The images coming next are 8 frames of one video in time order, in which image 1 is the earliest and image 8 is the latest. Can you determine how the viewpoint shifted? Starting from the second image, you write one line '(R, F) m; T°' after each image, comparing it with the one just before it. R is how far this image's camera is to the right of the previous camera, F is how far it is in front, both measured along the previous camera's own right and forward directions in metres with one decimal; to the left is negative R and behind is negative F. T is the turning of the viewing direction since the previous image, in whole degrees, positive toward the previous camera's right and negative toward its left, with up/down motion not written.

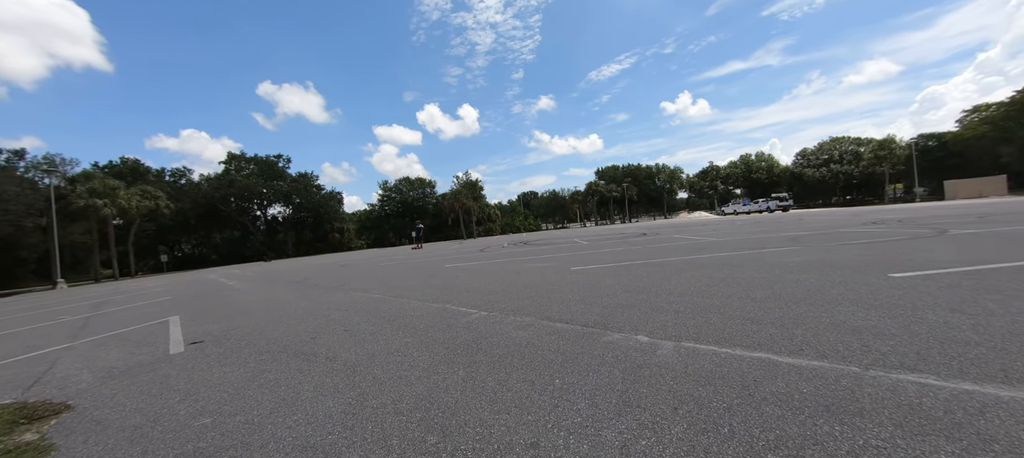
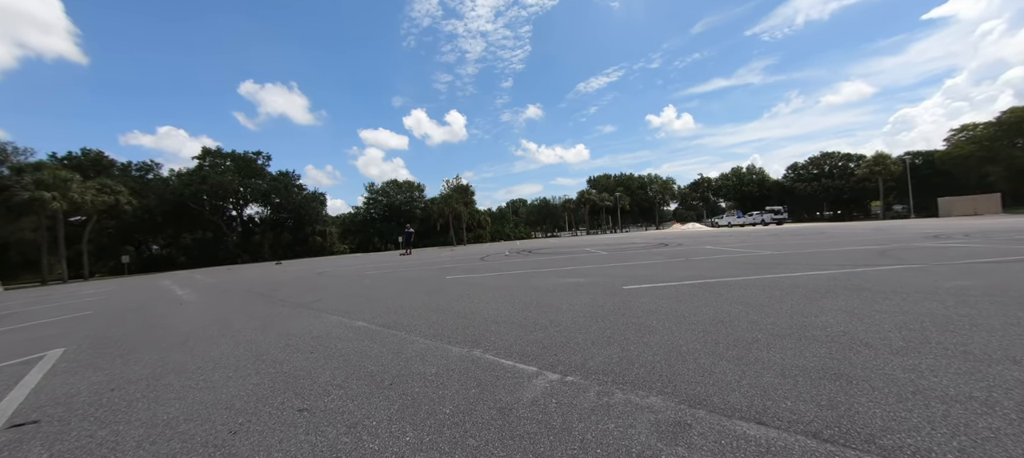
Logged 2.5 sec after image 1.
(-1.1, +2.8) m; +2°
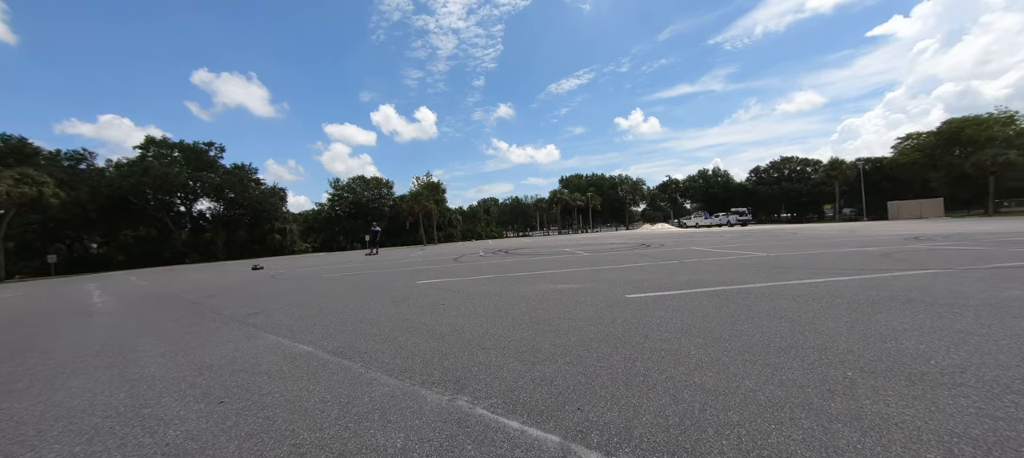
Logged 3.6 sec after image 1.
(-0.3, +1.4) m; +4°
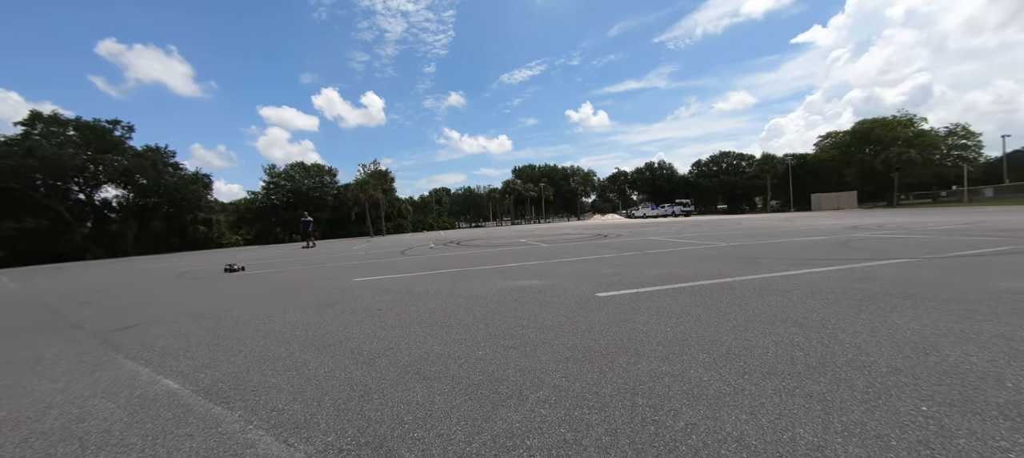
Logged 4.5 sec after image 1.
(0.0, +1.2) m; +7°
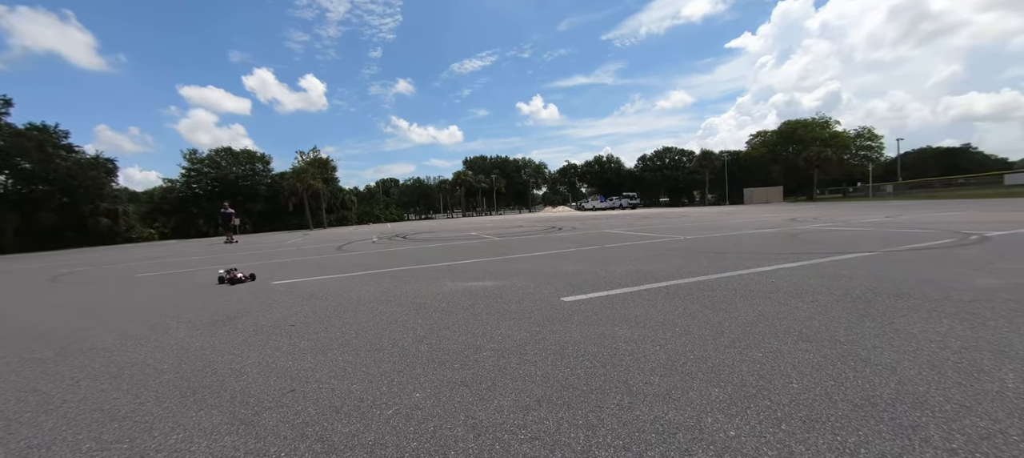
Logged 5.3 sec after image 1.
(0.0, +1.1) m; +7°
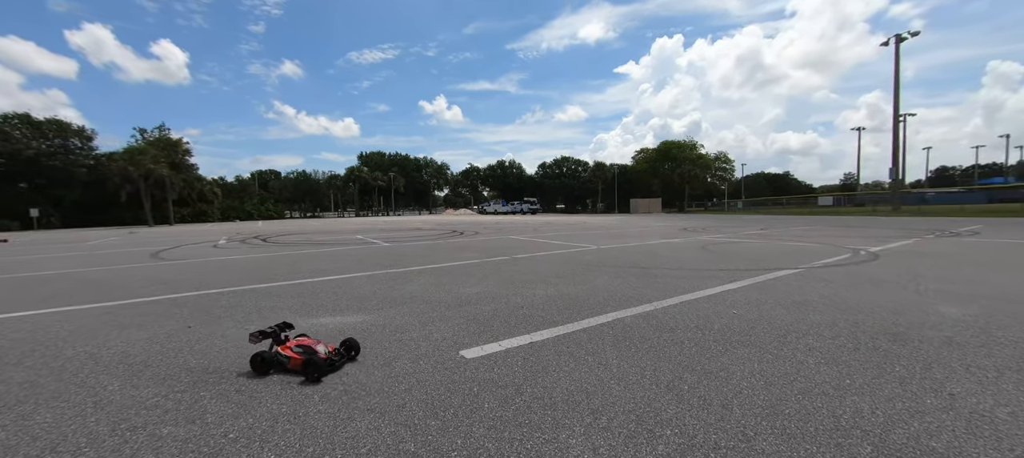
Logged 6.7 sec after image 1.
(+0.3, +2.0) m; +15°
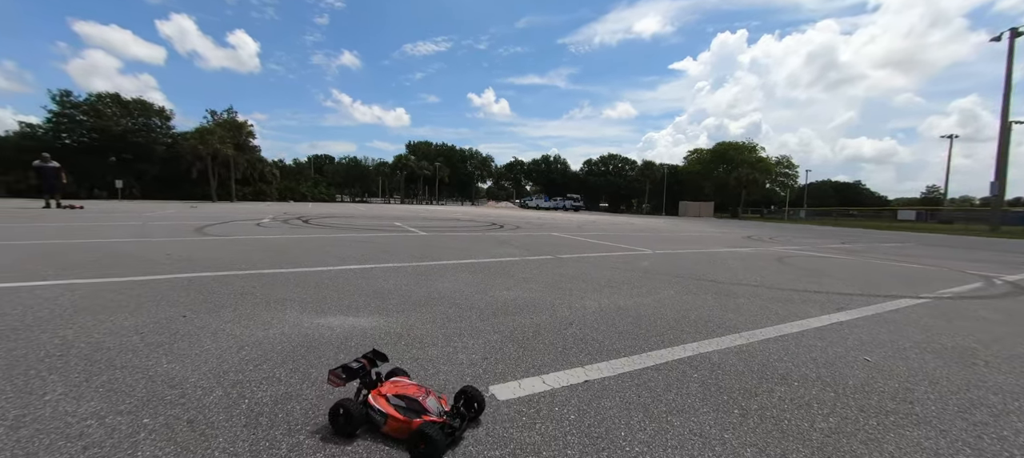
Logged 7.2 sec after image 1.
(-0.1, +0.9) m; -6°
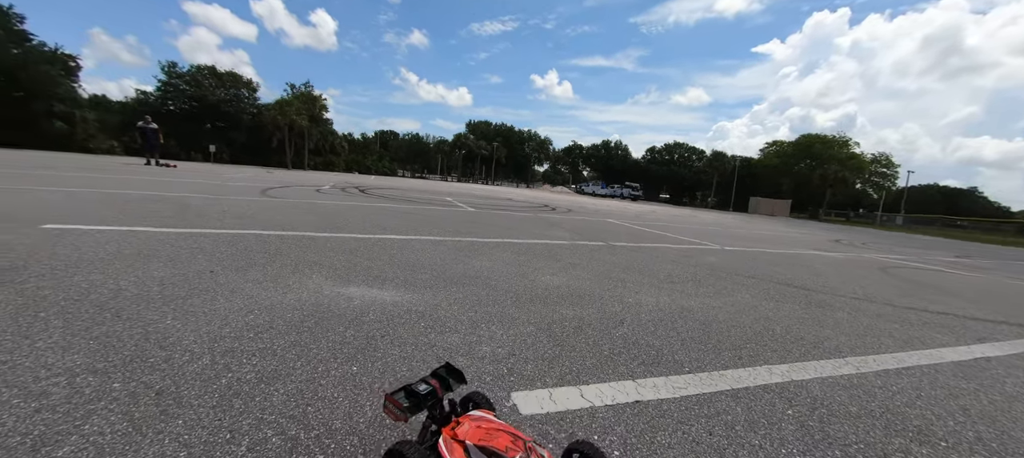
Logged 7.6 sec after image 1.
(+0.1, +0.6) m; -8°
